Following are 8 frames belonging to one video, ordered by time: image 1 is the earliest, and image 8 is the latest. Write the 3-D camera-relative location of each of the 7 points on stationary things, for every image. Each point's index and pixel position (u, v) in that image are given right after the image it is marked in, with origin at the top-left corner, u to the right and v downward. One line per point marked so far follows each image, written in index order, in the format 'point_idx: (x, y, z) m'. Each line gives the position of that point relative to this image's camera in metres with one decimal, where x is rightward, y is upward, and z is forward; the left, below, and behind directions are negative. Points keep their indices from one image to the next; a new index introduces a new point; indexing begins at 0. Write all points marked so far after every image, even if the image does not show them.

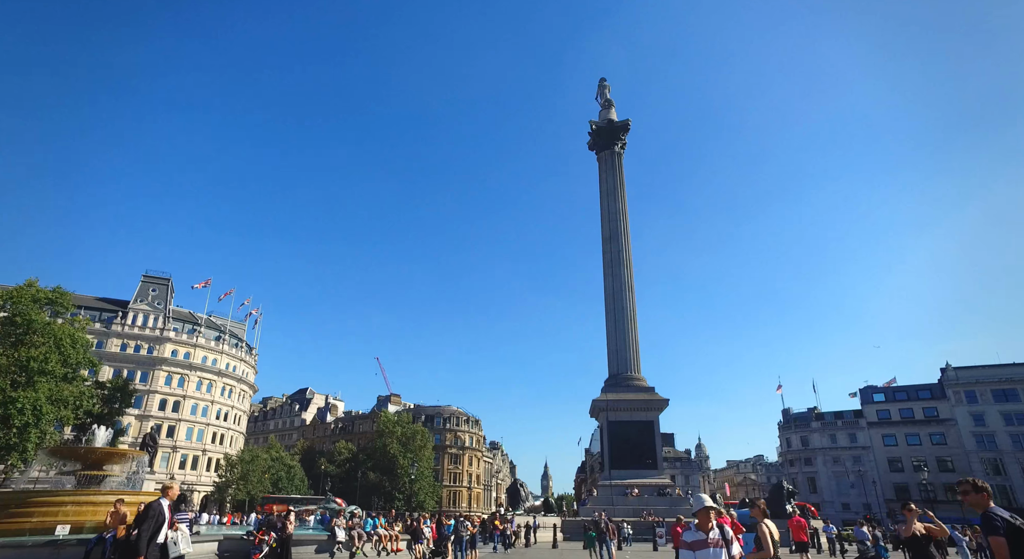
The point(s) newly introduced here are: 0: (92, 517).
0: (-11.5, -6.5, +17.0) m
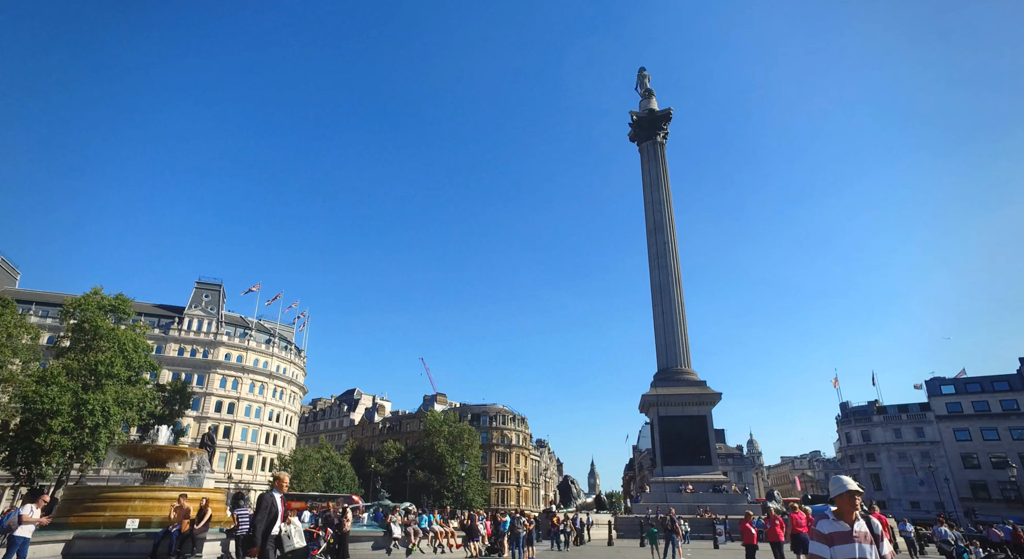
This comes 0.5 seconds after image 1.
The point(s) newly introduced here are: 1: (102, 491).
0: (-10.0, -6.6, +17.5) m
1: (-11.6, -6.0, +17.6) m
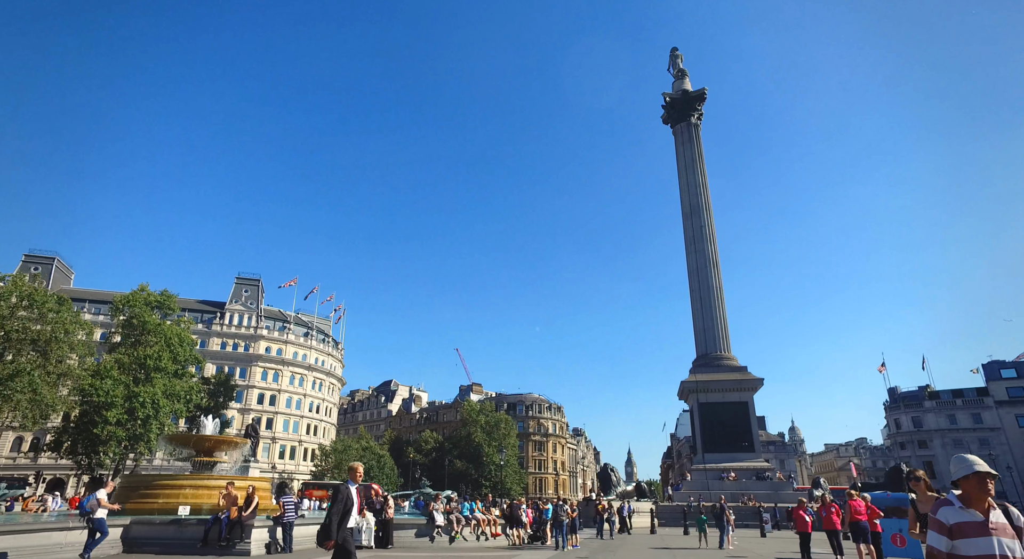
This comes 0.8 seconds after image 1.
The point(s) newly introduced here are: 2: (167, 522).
0: (-8.8, -6.4, +17.8) m
1: (-10.4, -5.8, +18.0) m
2: (-7.9, -5.5, +14.1) m
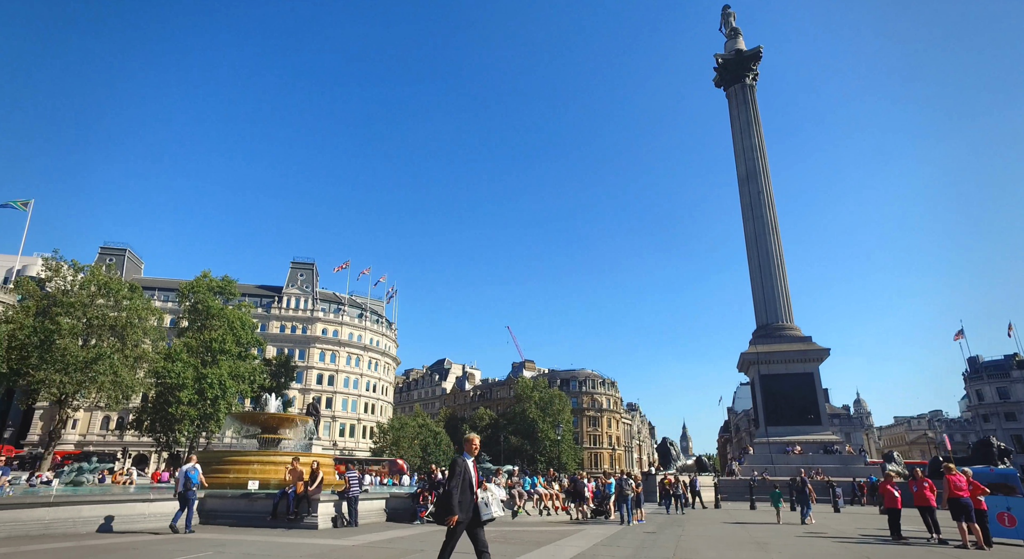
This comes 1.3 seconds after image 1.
0: (-7.0, -5.8, +18.3) m
1: (-8.6, -5.3, +18.6) m
2: (-6.4, -5.1, +14.4) m
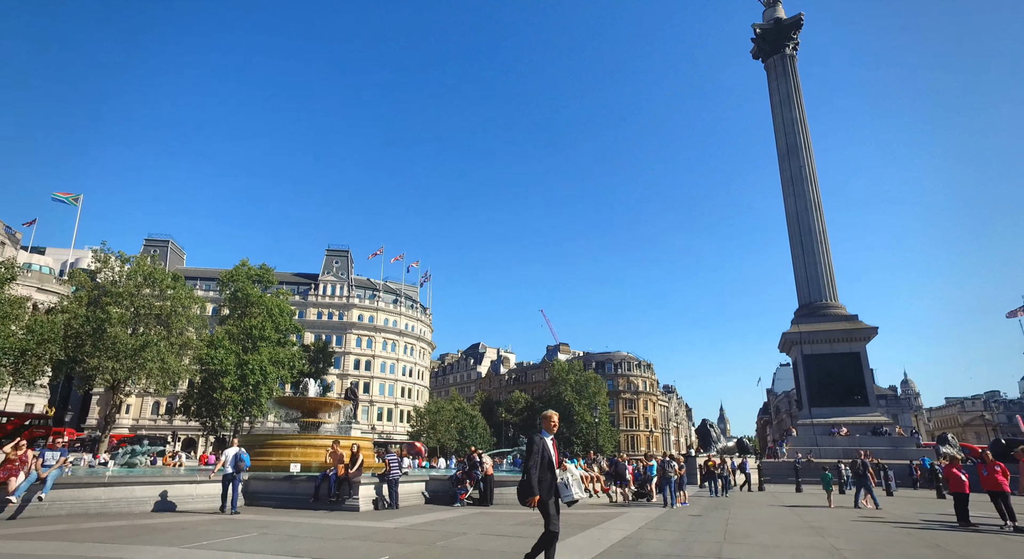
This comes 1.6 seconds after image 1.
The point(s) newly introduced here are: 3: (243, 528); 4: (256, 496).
0: (-5.8, -5.3, +18.4) m
1: (-7.4, -4.8, +18.8) m
2: (-5.5, -4.7, +14.6) m
3: (-4.4, -4.1, +10.1) m
4: (-6.1, -5.2, +14.7) m
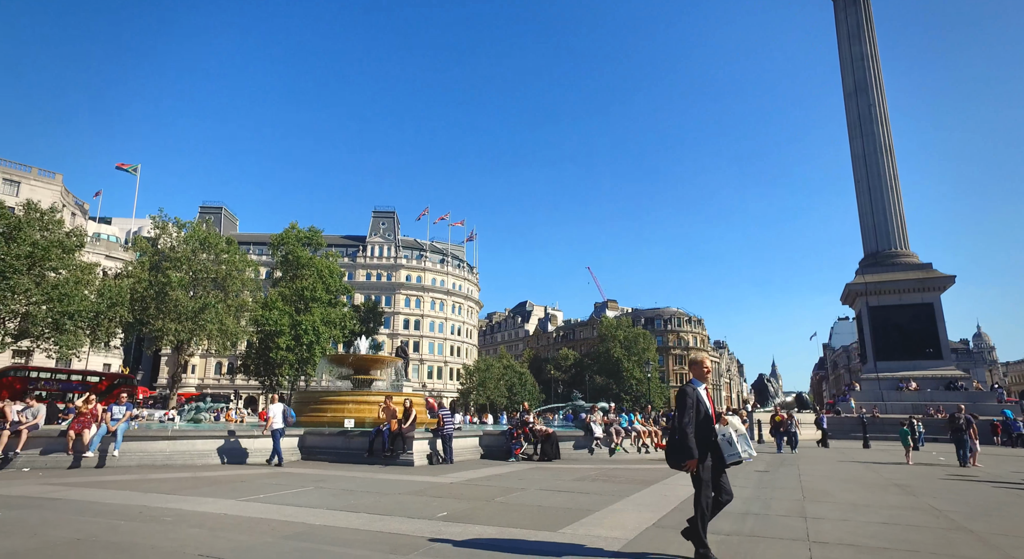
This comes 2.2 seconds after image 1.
0: (-4.3, -4.0, +18.5) m
1: (-5.8, -3.5, +18.9) m
2: (-4.2, -3.6, +14.6) m
3: (-3.5, -3.3, +10.0) m
4: (-4.8, -4.1, +14.7) m
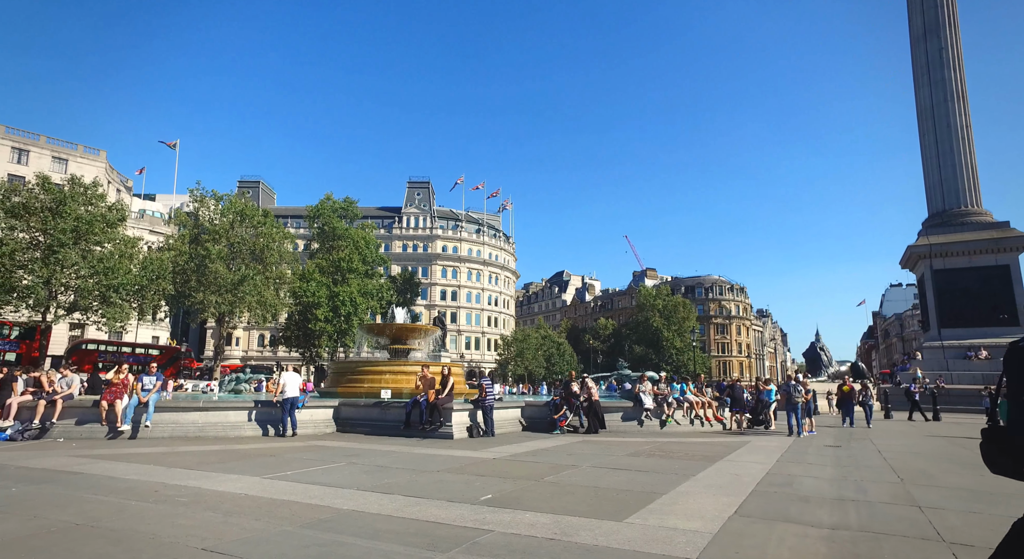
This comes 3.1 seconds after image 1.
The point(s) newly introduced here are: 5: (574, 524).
0: (-3.0, -3.0, +17.9) m
1: (-4.6, -2.5, +18.4) m
2: (-3.2, -2.8, +13.9) m
3: (-2.7, -2.7, +9.3) m
4: (-3.8, -3.3, +14.2) m
5: (+0.5, -2.0, +5.1) m
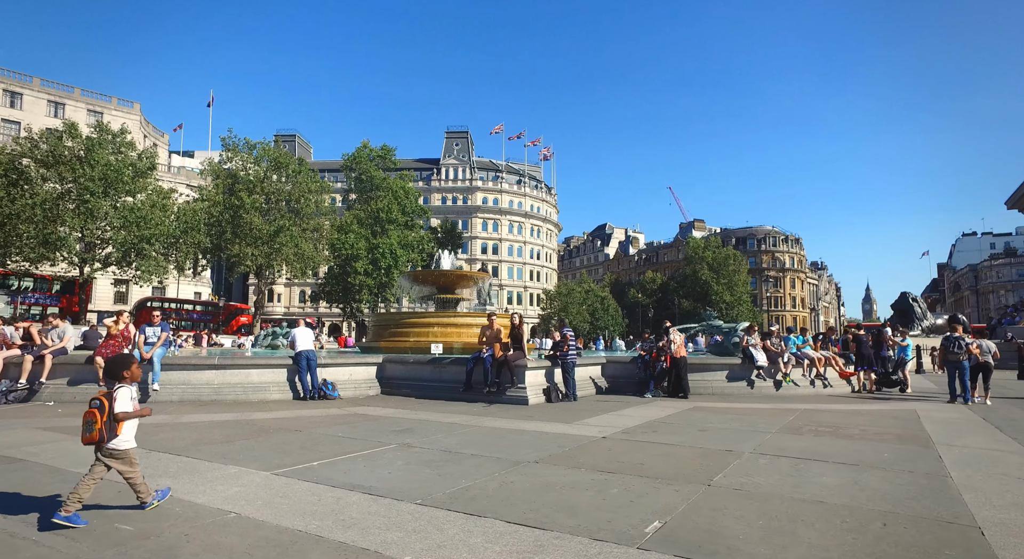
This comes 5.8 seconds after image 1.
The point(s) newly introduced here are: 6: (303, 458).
0: (-1.3, -1.4, +15.3) m
1: (-2.8, -0.9, +15.9) m
2: (-1.6, -1.5, +11.4) m
3: (-1.5, -1.7, +6.8) m
4: (-2.2, -2.0, +11.7) m
5: (+1.5, -1.3, +2.3) m
6: (-1.9, -1.6, +5.6) m
